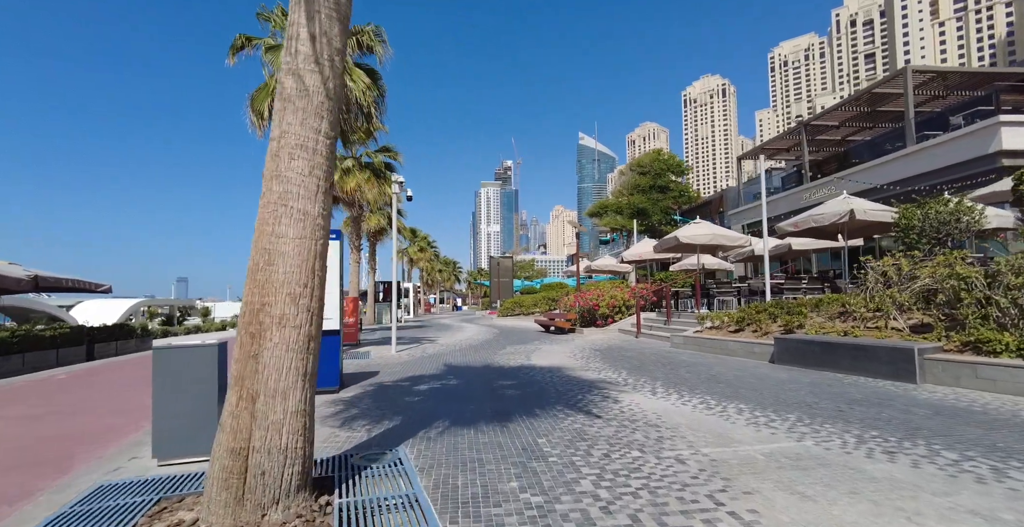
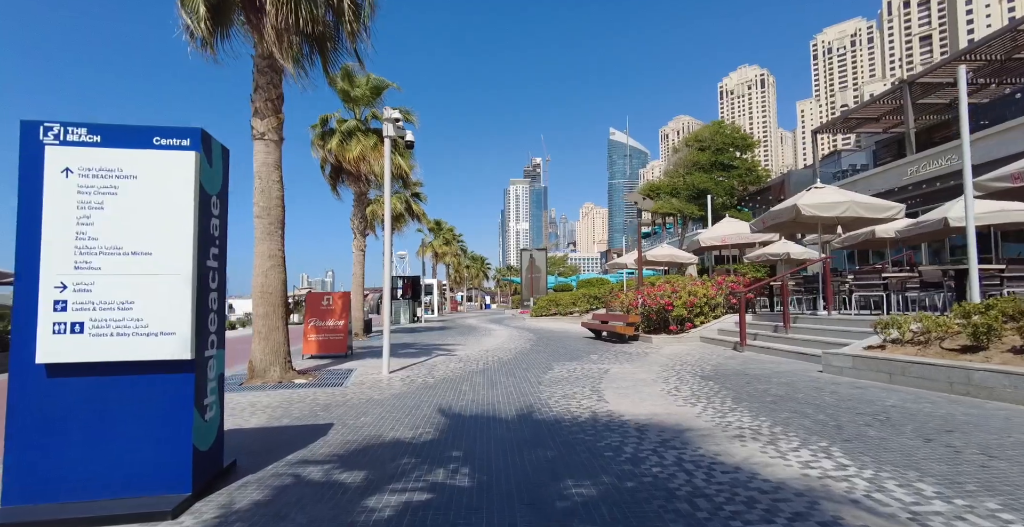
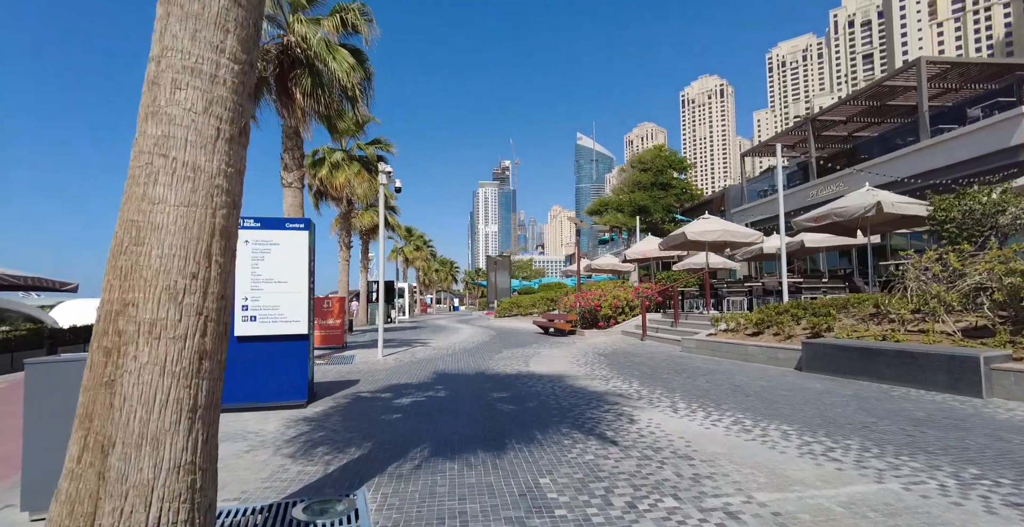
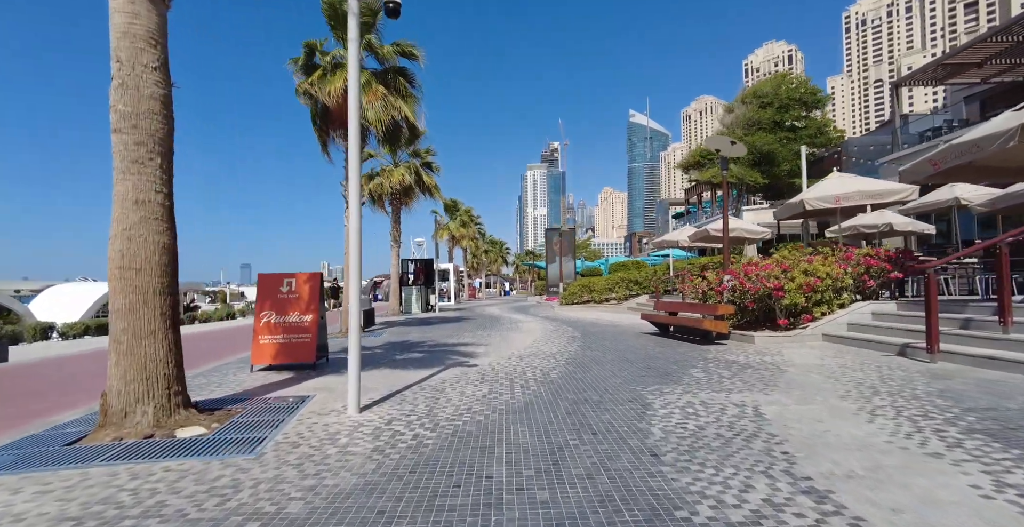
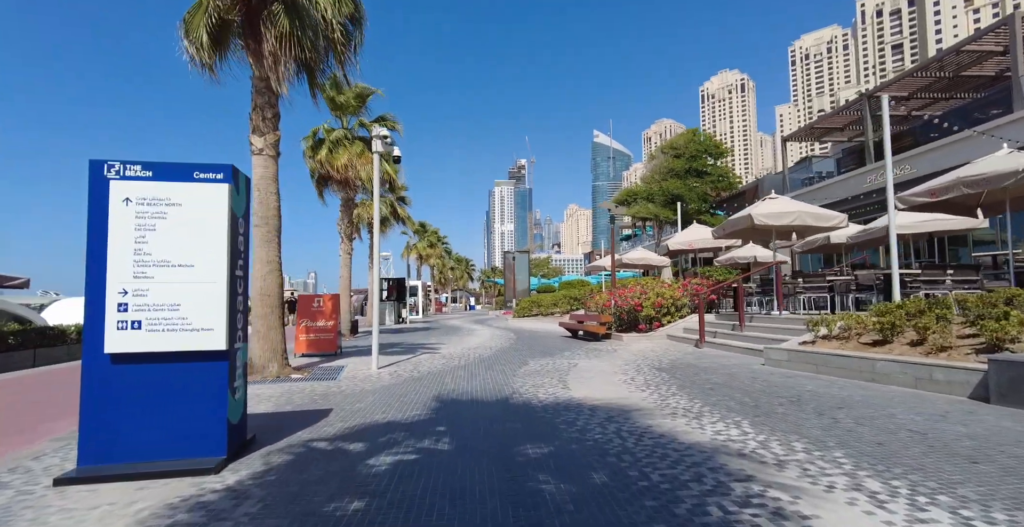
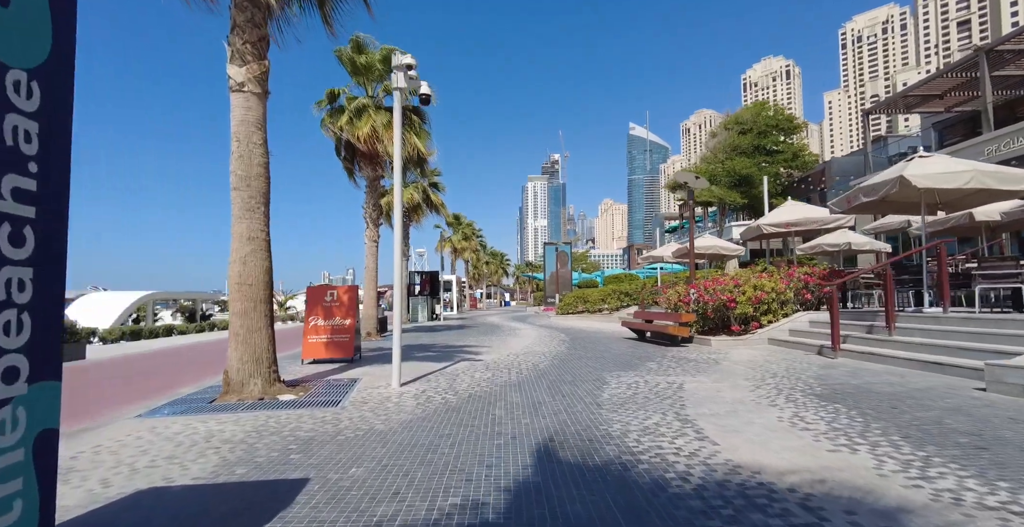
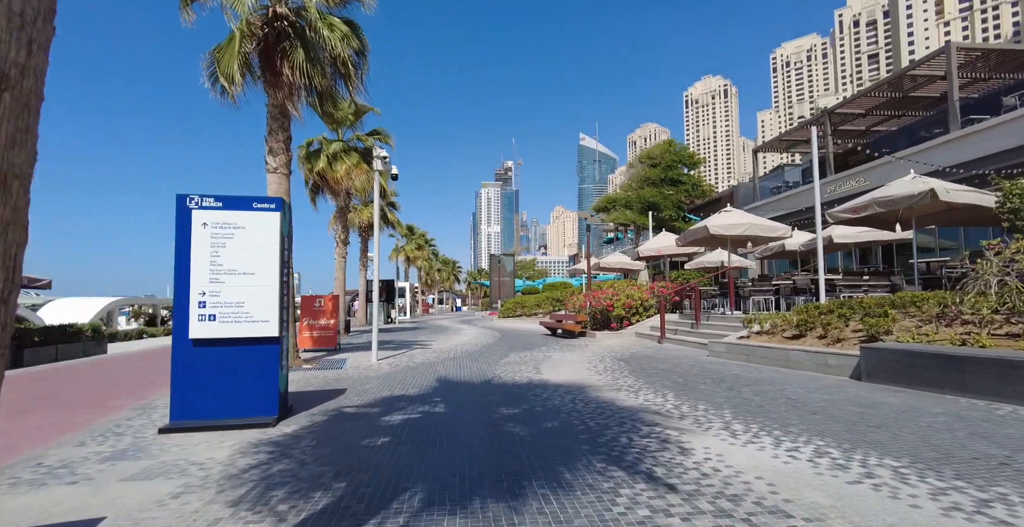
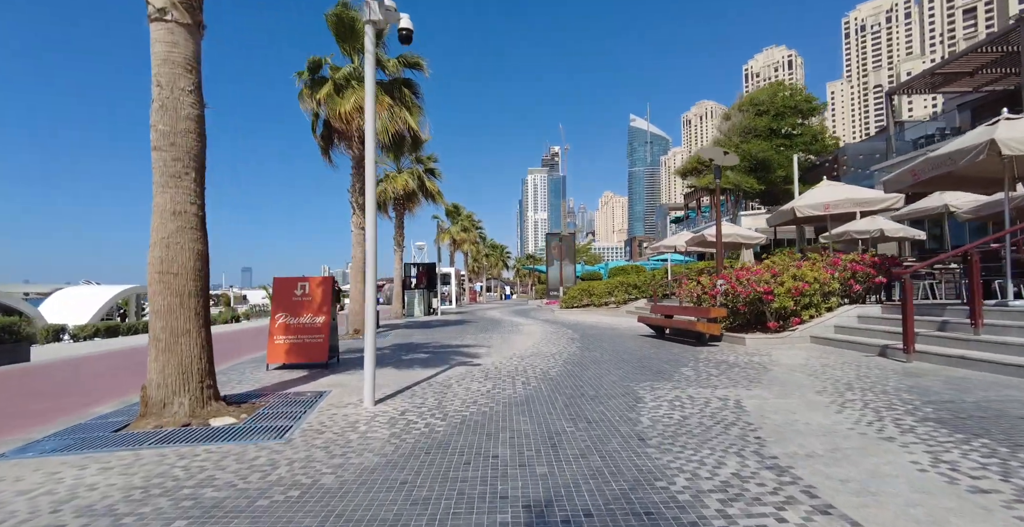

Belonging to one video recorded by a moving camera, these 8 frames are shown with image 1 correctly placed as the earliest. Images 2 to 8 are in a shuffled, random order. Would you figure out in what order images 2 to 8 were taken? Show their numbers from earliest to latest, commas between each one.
3, 7, 5, 2, 6, 8, 4
